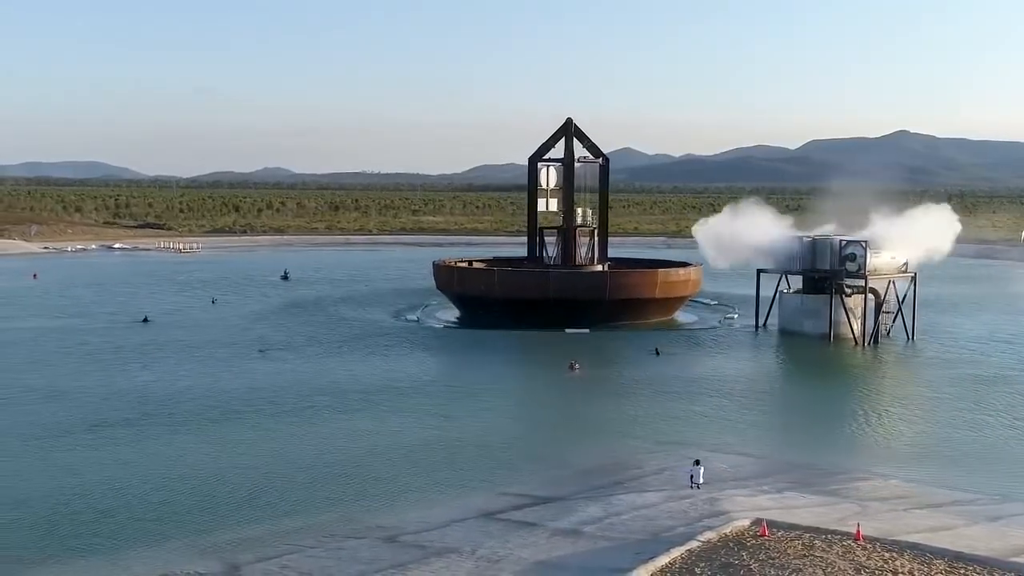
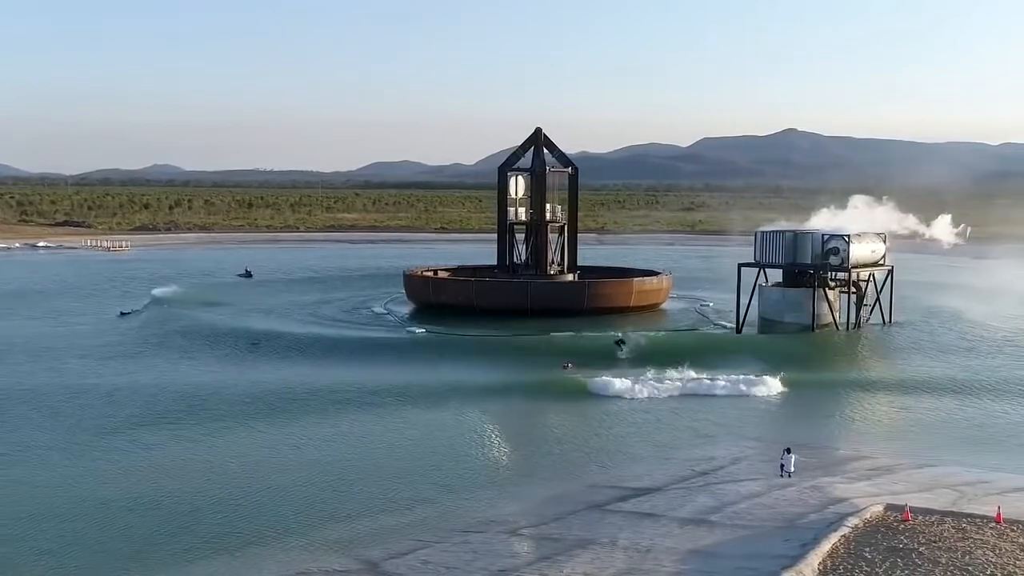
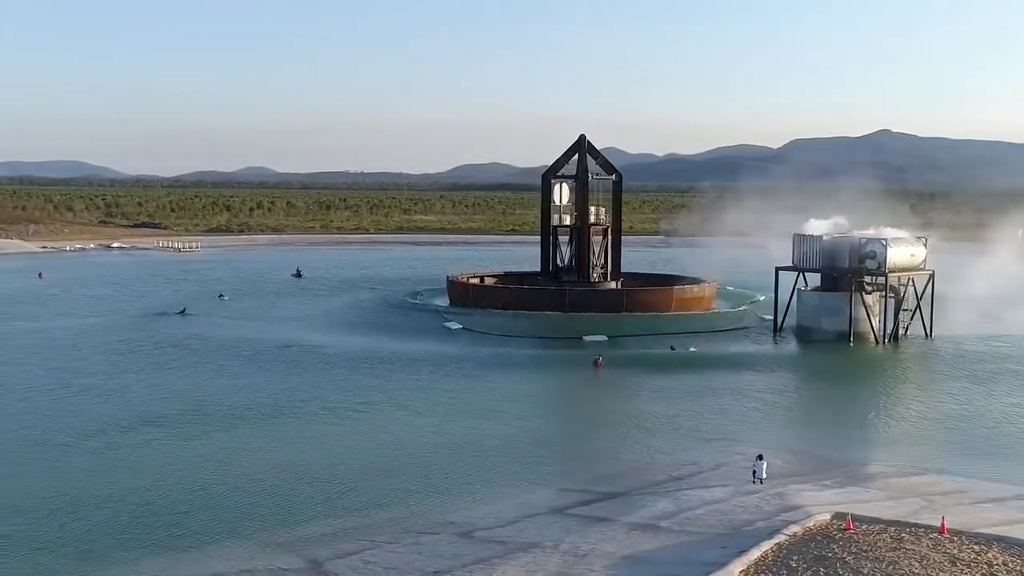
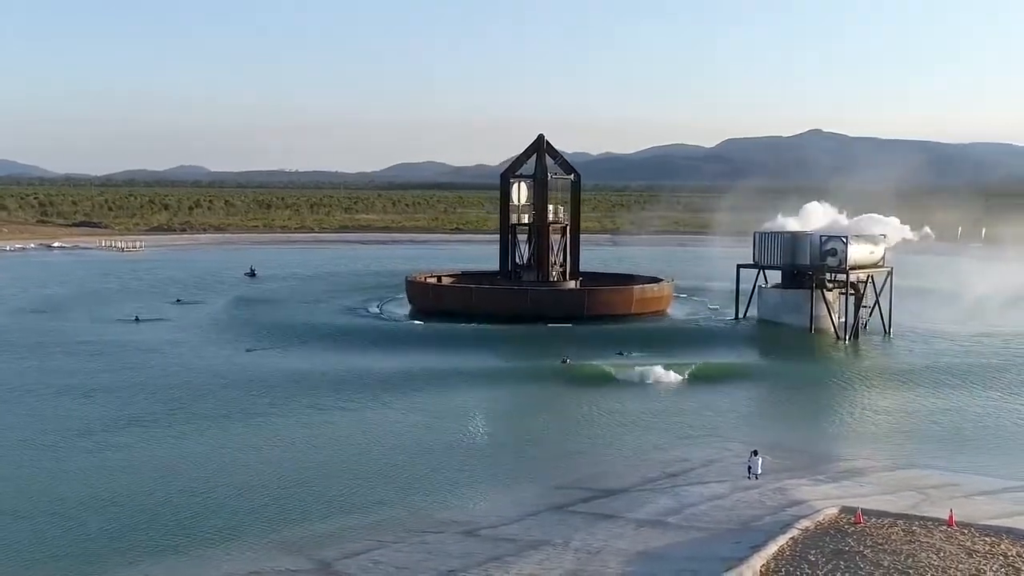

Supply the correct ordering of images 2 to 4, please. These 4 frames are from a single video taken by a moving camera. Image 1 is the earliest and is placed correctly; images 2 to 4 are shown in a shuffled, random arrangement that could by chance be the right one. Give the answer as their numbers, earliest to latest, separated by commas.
3, 4, 2
